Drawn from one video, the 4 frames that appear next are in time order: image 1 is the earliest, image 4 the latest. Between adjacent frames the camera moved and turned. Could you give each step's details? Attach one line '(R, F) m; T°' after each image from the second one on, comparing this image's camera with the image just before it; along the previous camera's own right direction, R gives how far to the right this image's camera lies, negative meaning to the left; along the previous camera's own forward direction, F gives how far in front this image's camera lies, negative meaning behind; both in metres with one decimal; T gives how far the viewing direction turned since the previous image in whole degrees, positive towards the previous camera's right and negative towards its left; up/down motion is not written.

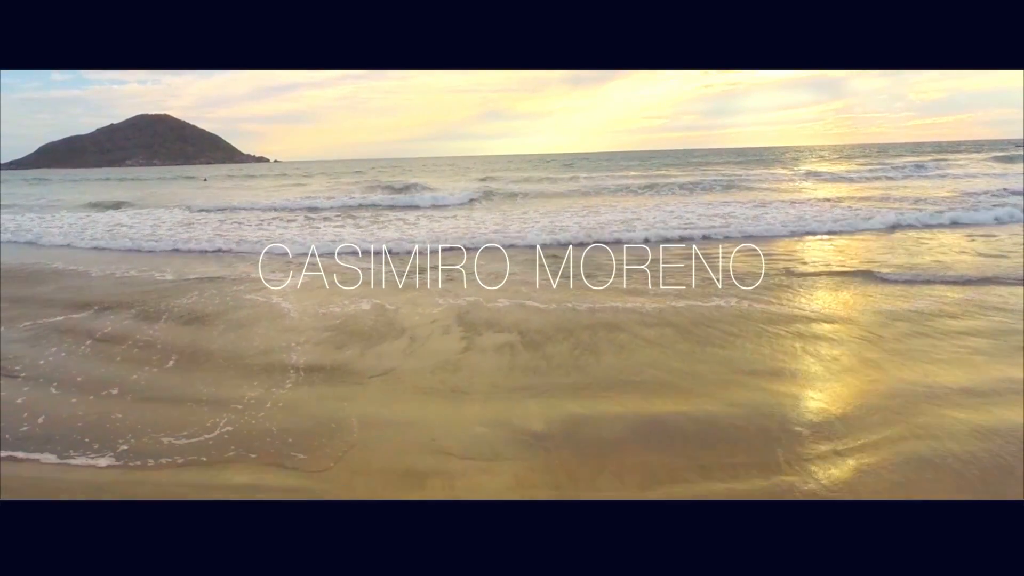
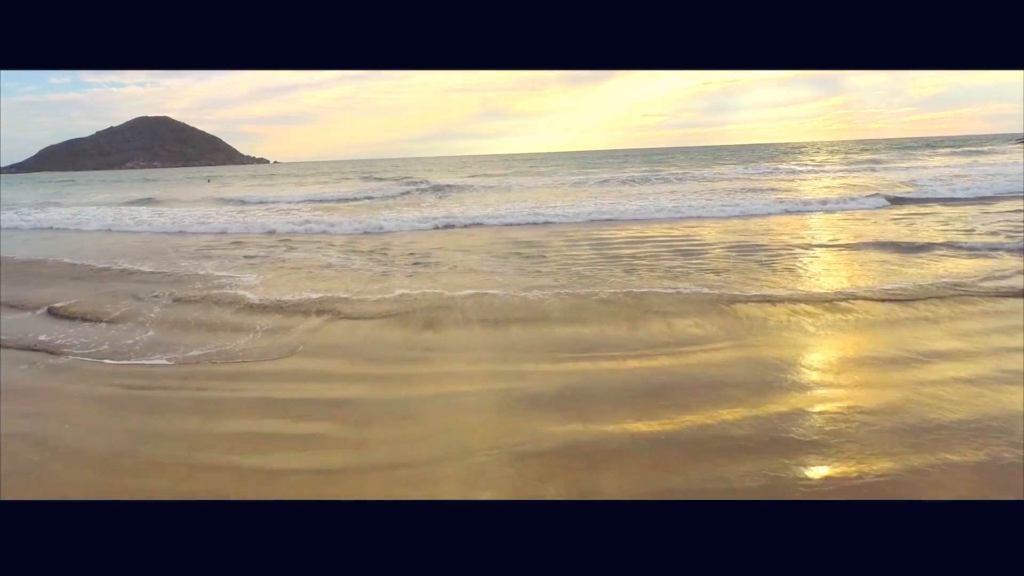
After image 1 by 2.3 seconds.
(-0.2, -0.9) m; 0°
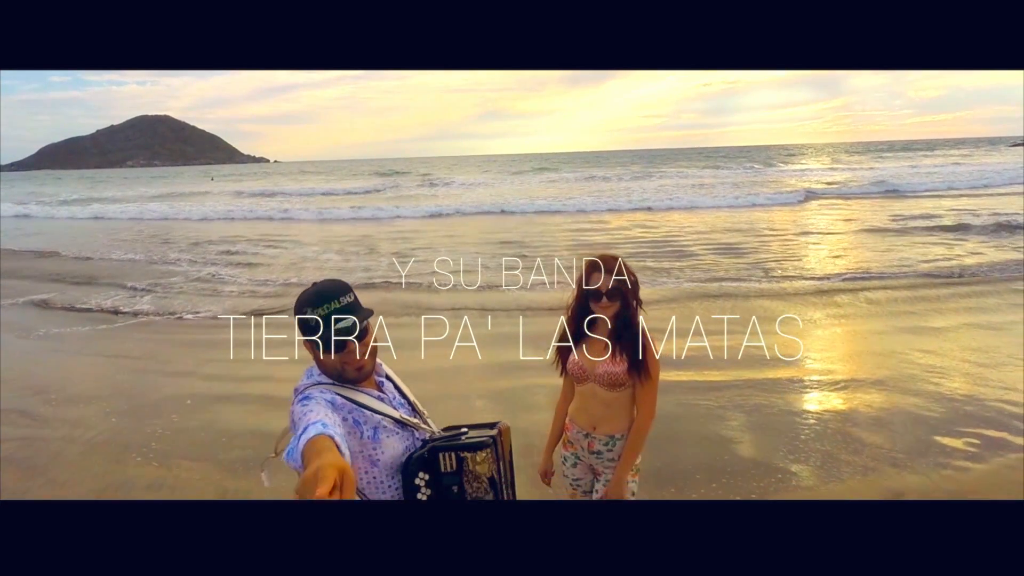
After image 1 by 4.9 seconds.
(+0.2, -1.1) m; 0°
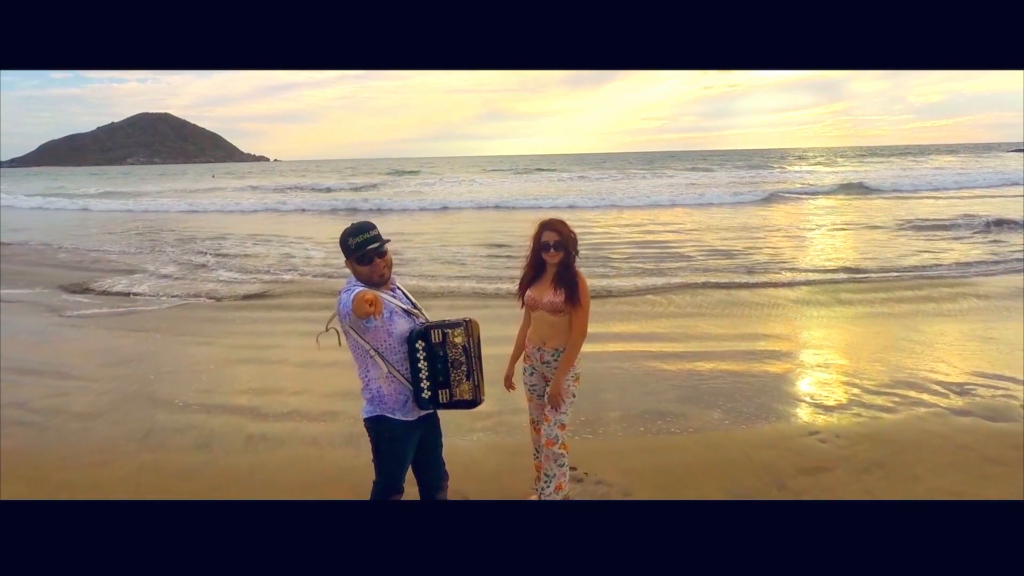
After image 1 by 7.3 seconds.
(+0.1, -0.5) m; 0°
